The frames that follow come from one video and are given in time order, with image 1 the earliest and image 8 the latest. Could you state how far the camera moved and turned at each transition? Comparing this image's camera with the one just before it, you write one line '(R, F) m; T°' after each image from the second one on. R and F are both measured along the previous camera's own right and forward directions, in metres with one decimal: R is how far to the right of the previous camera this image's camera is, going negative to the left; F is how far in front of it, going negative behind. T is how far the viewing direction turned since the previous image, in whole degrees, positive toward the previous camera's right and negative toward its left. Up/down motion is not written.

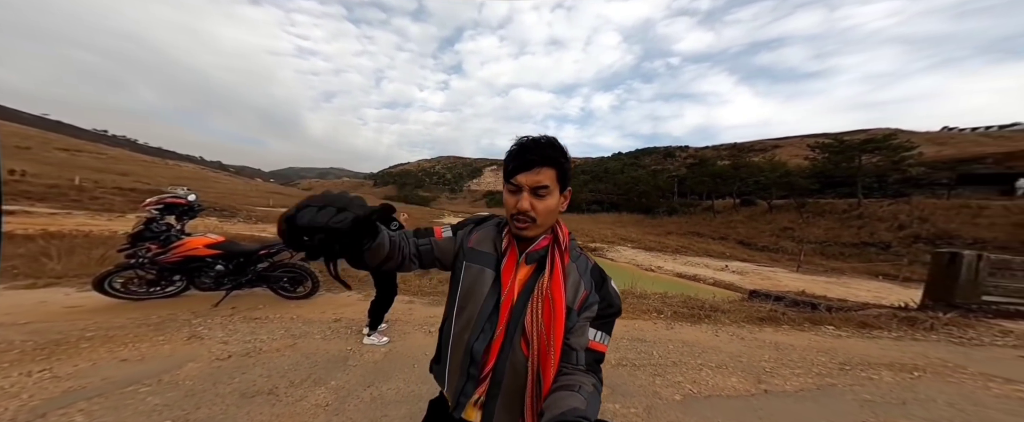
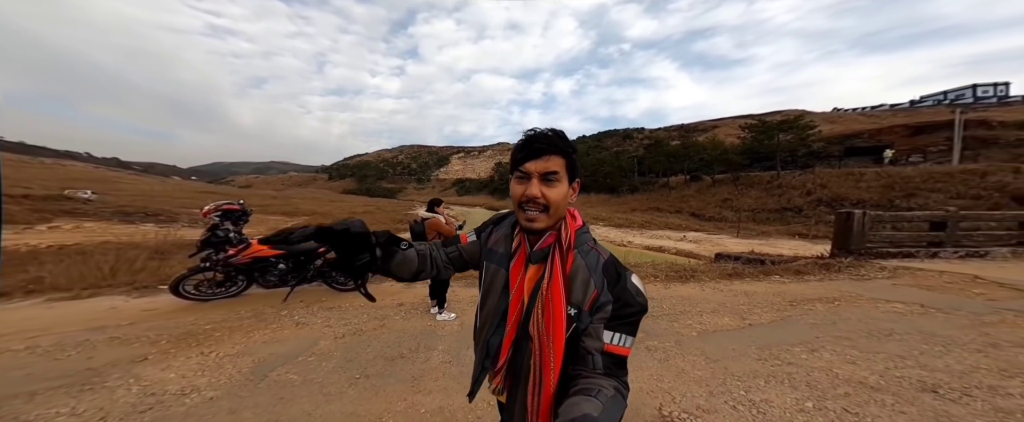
(-1.4, -0.7) m; +8°
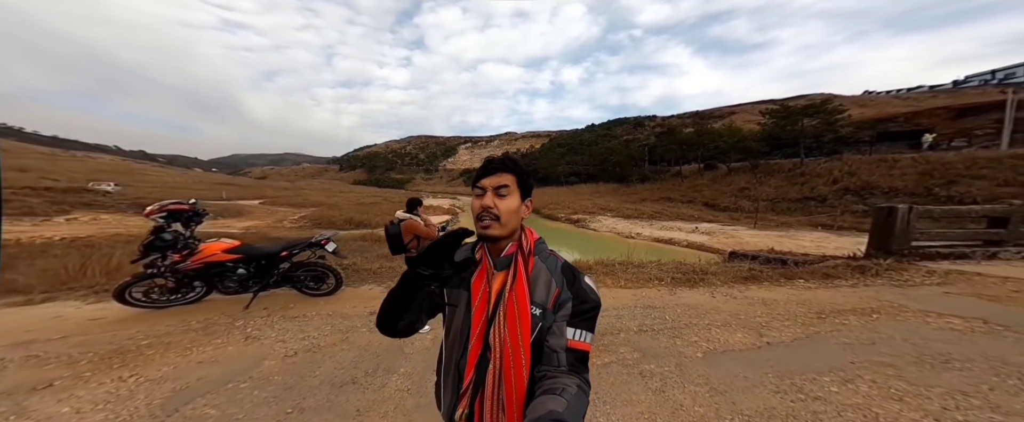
(+0.5, +0.6) m; -2°
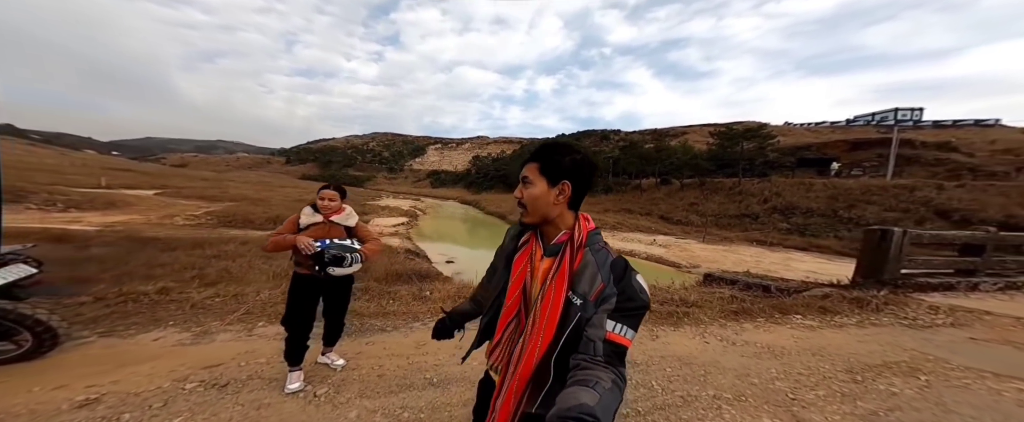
(+0.6, +2.0) m; +8°
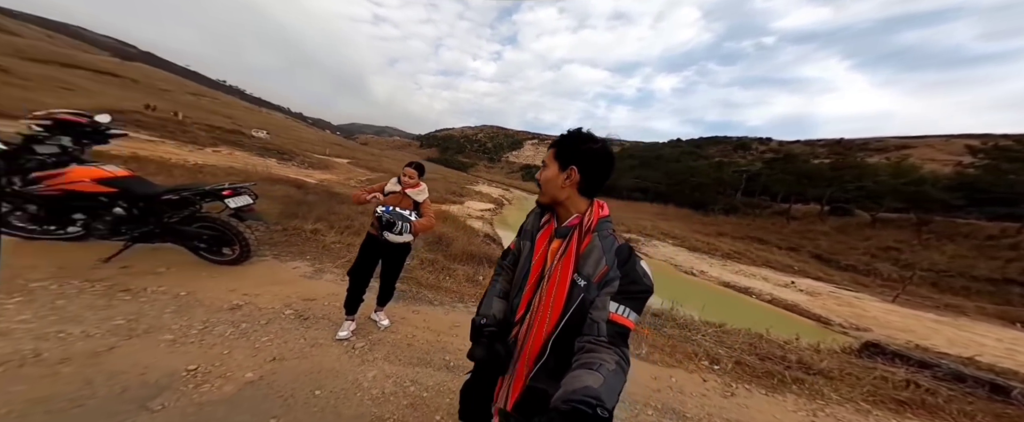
(+0.7, +0.3) m; -22°
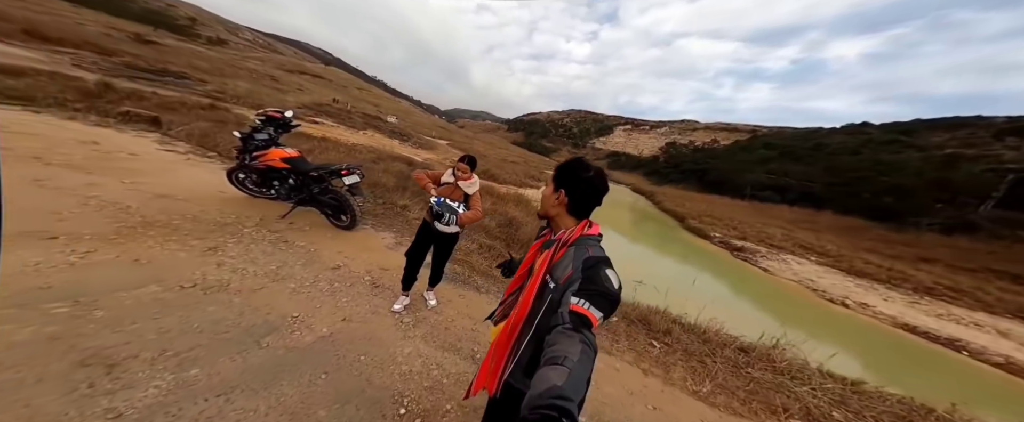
(+0.6, +0.3) m; -18°
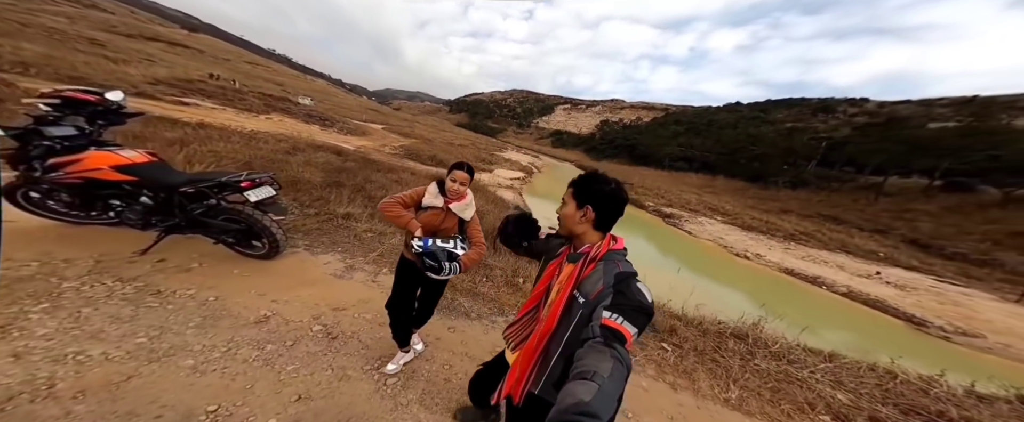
(-0.6, +0.7) m; +12°
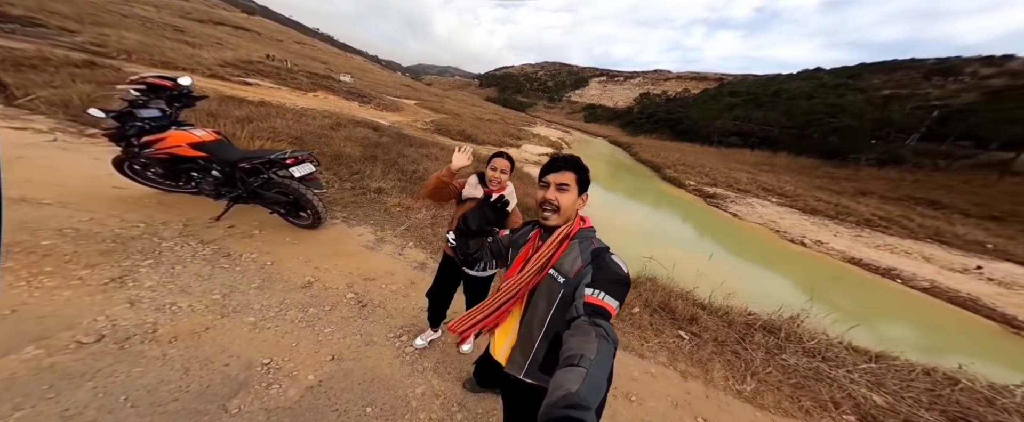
(+0.2, 0.0) m; -7°
